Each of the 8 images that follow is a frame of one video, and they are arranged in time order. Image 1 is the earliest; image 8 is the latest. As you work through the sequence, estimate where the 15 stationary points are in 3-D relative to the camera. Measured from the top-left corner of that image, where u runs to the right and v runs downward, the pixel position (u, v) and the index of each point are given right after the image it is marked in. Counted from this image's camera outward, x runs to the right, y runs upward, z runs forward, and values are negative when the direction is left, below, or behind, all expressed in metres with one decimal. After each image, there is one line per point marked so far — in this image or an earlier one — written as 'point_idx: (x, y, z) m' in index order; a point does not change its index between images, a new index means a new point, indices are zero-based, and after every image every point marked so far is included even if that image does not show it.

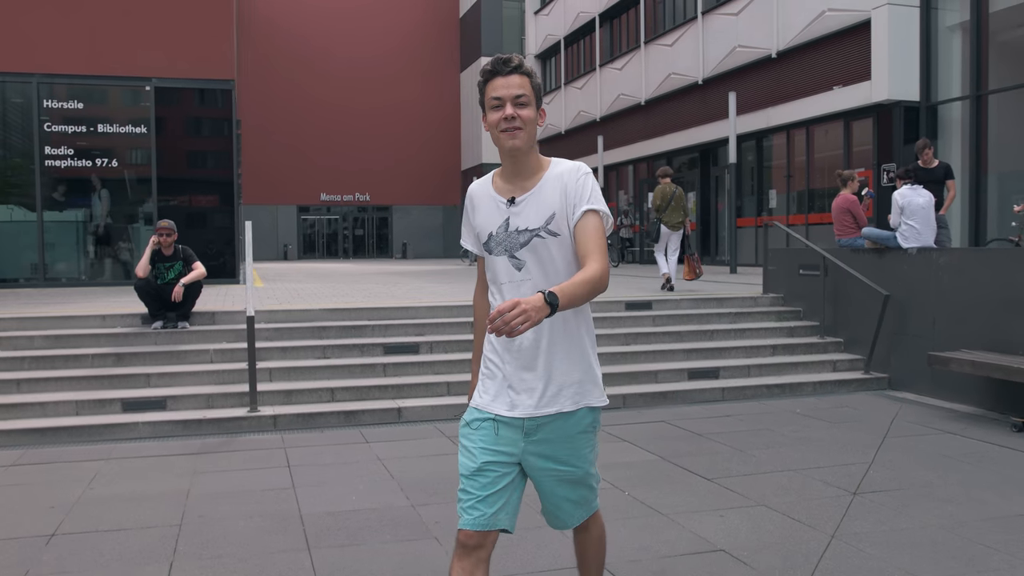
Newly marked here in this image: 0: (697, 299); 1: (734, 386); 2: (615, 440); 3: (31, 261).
0: (+2.2, -0.1, +10.2) m
1: (+2.0, -0.9, +7.9) m
2: (+0.7, -1.1, +6.3) m
3: (-7.6, +0.5, +14.0) m
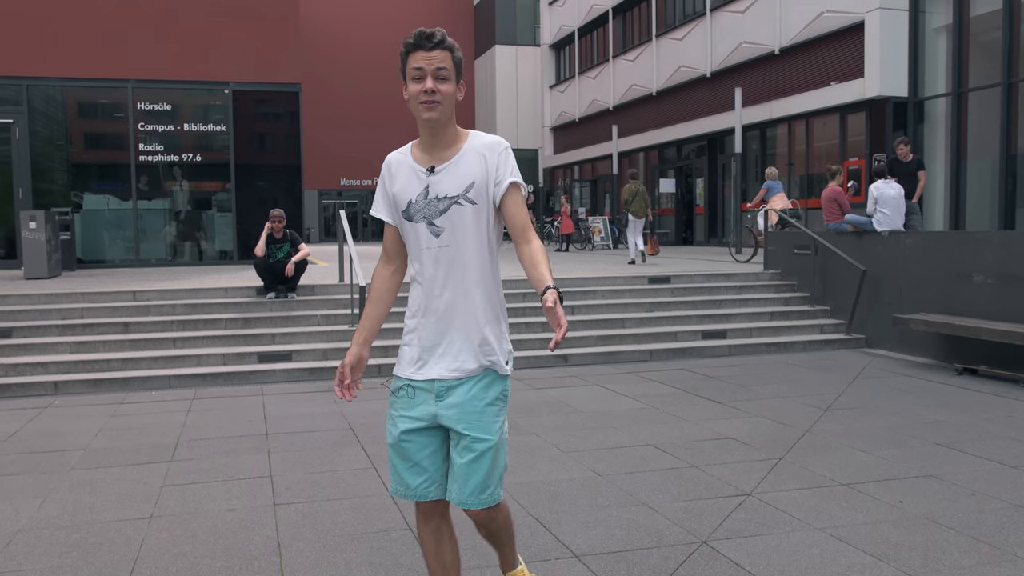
0: (+2.7, +0.2, +12.0) m
1: (+2.6, -0.6, +9.8) m
2: (+1.3, -0.9, +8.2) m
3: (-7.0, +0.8, +15.9) m
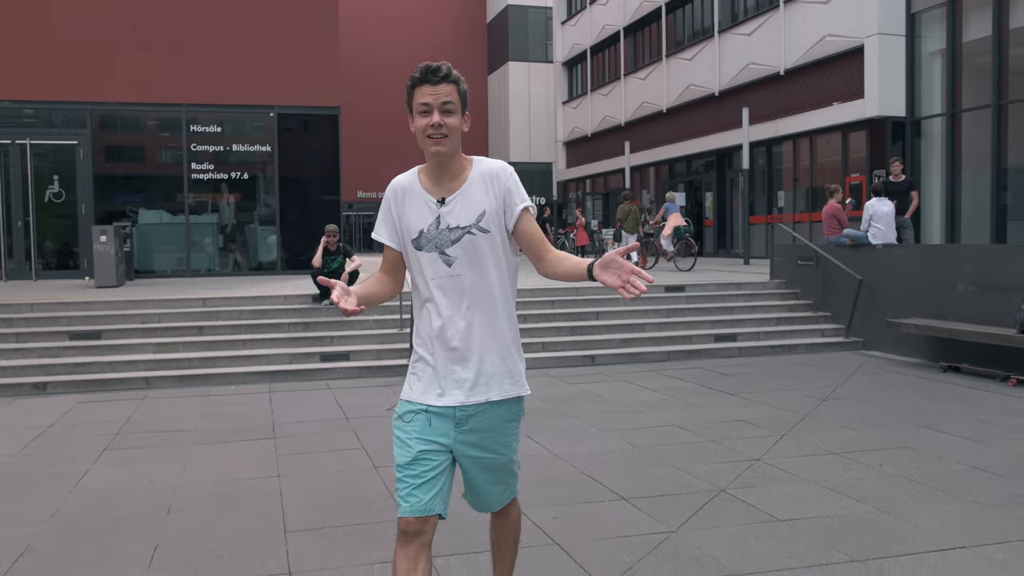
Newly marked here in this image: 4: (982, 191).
0: (+3.1, +0.1, +13.1) m
1: (+3.0, -0.7, +10.9) m
2: (+1.7, -1.0, +9.3) m
3: (-6.6, +0.6, +17.1) m
4: (+9.1, +1.9, +16.8) m
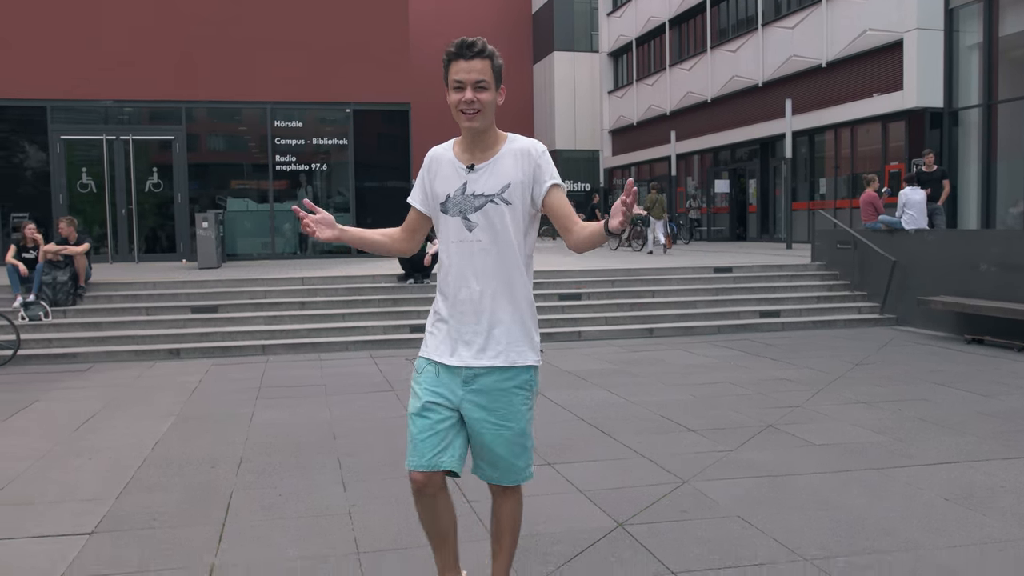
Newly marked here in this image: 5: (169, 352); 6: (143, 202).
0: (+4.1, +0.4, +14.3) m
1: (+3.9, -0.5, +12.0) m
2: (+2.5, -0.7, +10.5) m
3: (-5.4, +1.0, +18.6) m
4: (+10.3, +2.2, +17.7) m
5: (-4.3, -0.8, +10.8) m
6: (-7.6, +1.8, +18.0) m
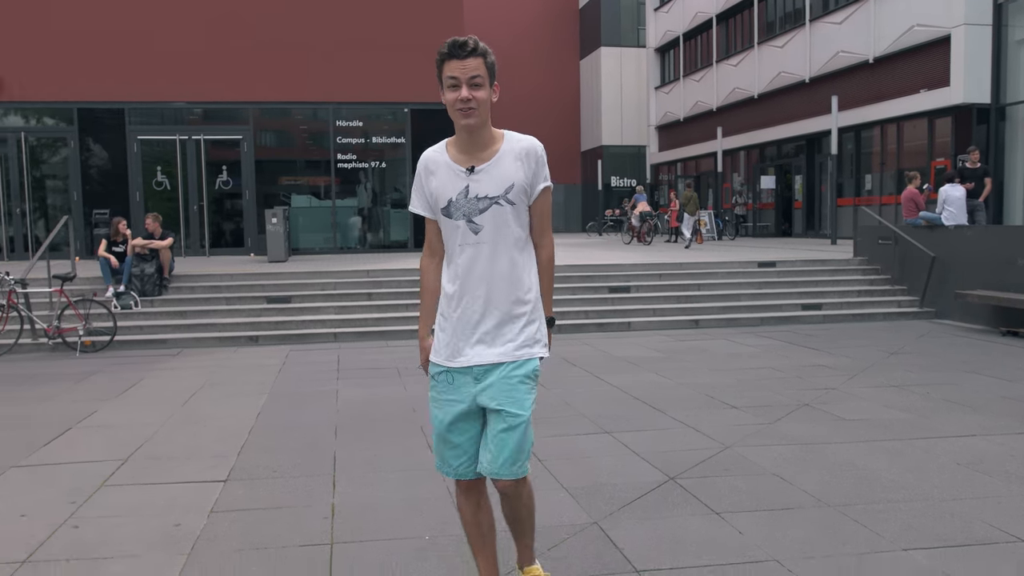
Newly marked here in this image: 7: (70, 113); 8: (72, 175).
0: (+5.0, +0.5, +14.8) m
1: (+4.6, -0.4, +12.6) m
2: (+3.2, -0.6, +11.1) m
3: (-4.3, +1.2, +19.6) m
4: (+11.3, +2.3, +17.9) m
5: (-3.6, -0.7, +11.7) m
6: (-6.5, +1.9, +19.0) m
7: (-9.5, +3.7, +18.6) m
8: (-9.4, +2.5, +18.6) m
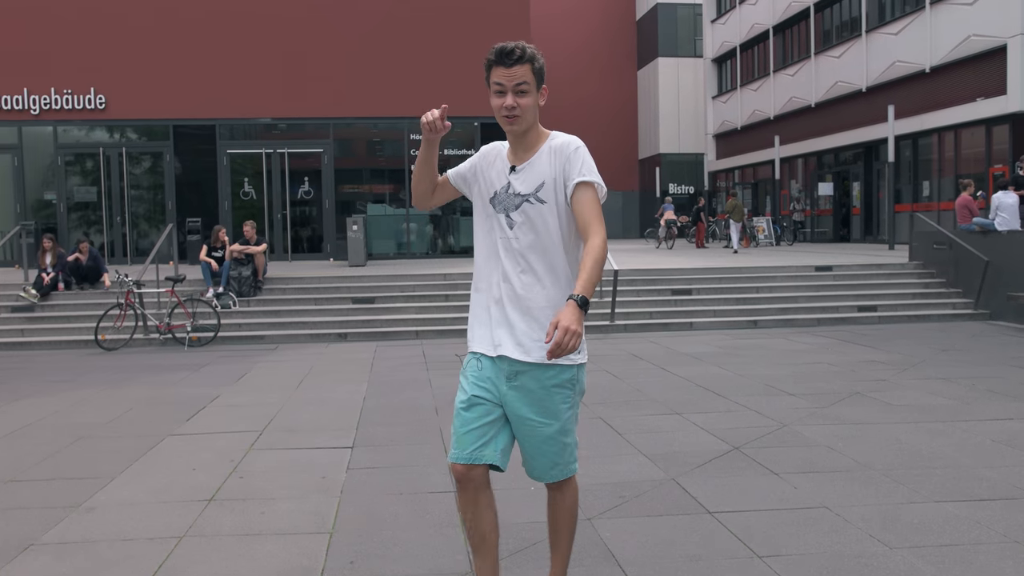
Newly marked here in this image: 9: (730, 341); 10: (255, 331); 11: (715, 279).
0: (+6.2, +0.4, +15.3) m
1: (+5.7, -0.4, +13.1) m
2: (+4.1, -0.7, +11.8) m
3: (-2.8, +1.1, +20.7) m
4: (+12.7, +2.2, +18.0) m
5: (-2.6, -0.7, +12.8) m
6: (-5.1, +1.9, +20.3) m
7: (-8.0, +3.7, +20.0) m
8: (-8.0, +2.4, +20.0) m
9: (+2.8, -0.7, +11.3) m
10: (-3.9, -0.6, +13.1) m
11: (+3.4, +0.1, +14.6) m
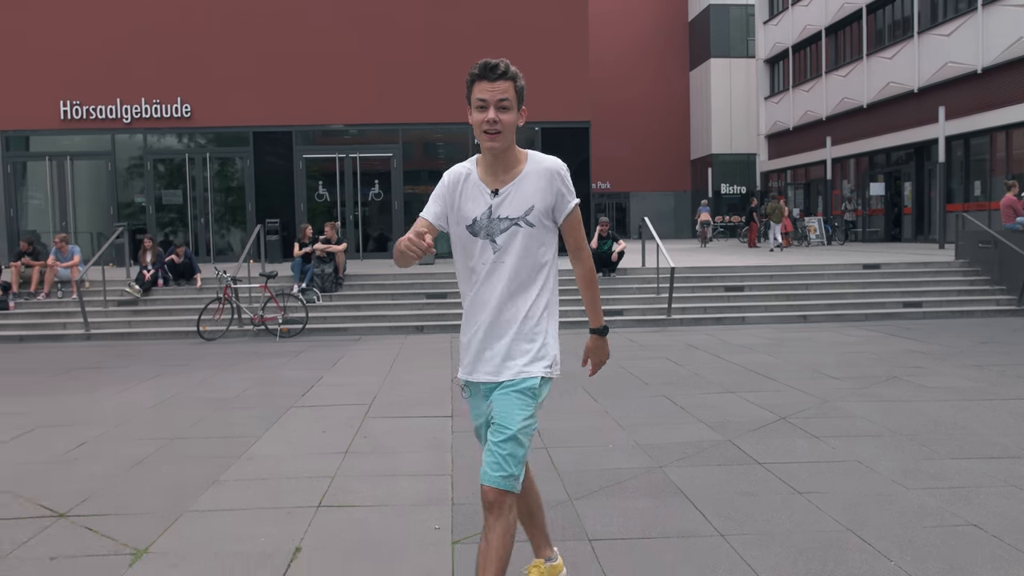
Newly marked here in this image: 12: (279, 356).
0: (+7.3, +0.5, +16.0) m
1: (+6.7, -0.4, +13.8) m
2: (+5.1, -0.6, +12.5) m
3: (-1.3, +1.2, +21.8) m
4: (+13.9, +2.3, +18.3) m
5: (-1.6, -0.6, +13.9) m
6: (-3.6, +1.9, +21.5) m
7: (-6.6, +3.7, +21.4) m
8: (-6.6, +2.5, +21.4) m
9: (+3.8, -0.6, +12.2) m
10: (-2.9, -0.6, +14.3) m
11: (+4.5, +0.2, +15.4) m
12: (-3.2, -0.9, +11.8) m
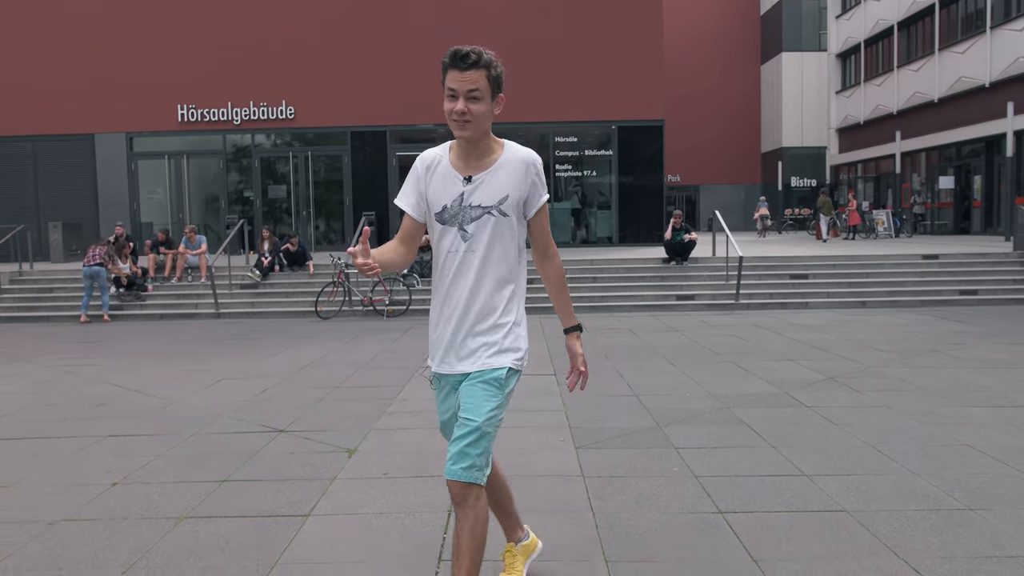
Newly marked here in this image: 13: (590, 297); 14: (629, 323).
0: (+8.9, +0.7, +16.9) m
1: (+8.1, -0.2, +14.8) m
2: (+6.4, -0.4, +13.7) m
3: (+0.7, +1.5, +23.4) m
4: (+15.7, +2.4, +18.7) m
5: (-0.1, -0.4, +15.6) m
6: (-1.6, +2.3, +23.3) m
7: (-4.5, +4.1, +23.4) m
8: (-4.5, +2.9, +23.4) m
9: (+5.0, -0.4, +13.4) m
10: (-1.4, -0.3, +16.1) m
11: (+6.0, +0.4, +16.6) m
12: (-1.9, -0.7, +13.6) m
13: (+1.4, -0.2, +15.7) m
14: (+1.8, -0.6, +13.3) m
